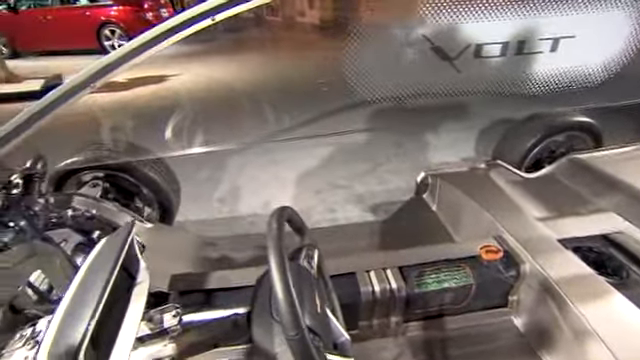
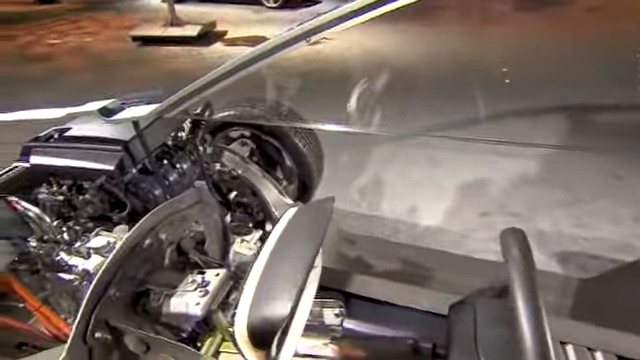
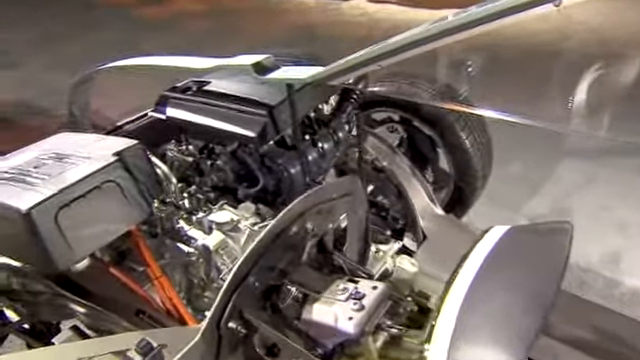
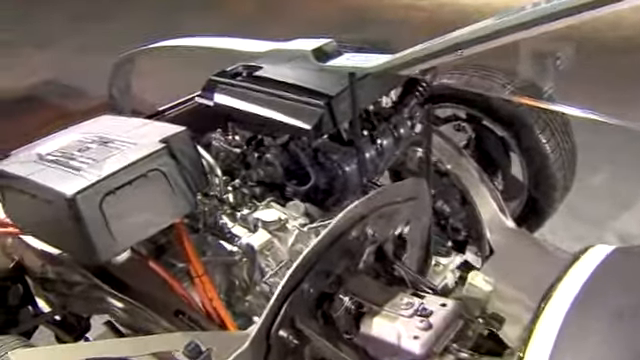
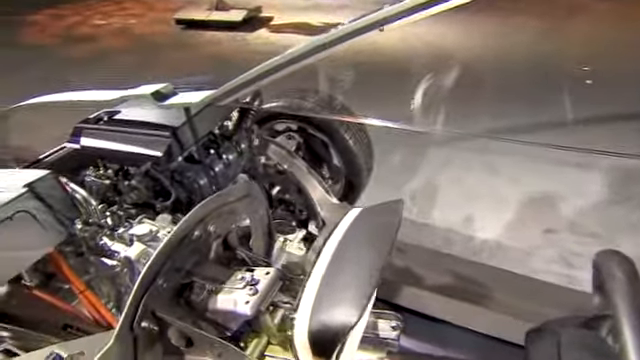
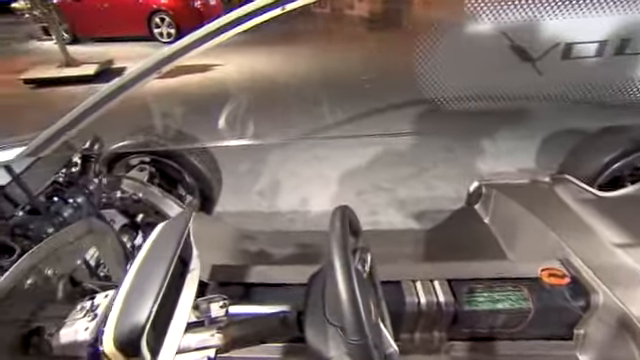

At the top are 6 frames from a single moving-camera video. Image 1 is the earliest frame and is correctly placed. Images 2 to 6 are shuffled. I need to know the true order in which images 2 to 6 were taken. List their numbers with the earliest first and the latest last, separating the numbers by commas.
6, 2, 5, 3, 4
